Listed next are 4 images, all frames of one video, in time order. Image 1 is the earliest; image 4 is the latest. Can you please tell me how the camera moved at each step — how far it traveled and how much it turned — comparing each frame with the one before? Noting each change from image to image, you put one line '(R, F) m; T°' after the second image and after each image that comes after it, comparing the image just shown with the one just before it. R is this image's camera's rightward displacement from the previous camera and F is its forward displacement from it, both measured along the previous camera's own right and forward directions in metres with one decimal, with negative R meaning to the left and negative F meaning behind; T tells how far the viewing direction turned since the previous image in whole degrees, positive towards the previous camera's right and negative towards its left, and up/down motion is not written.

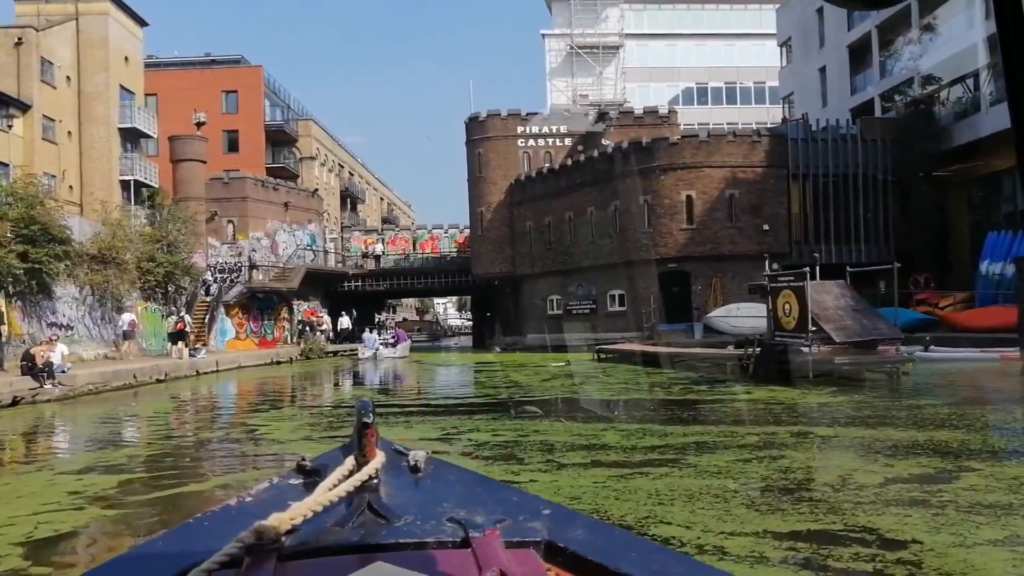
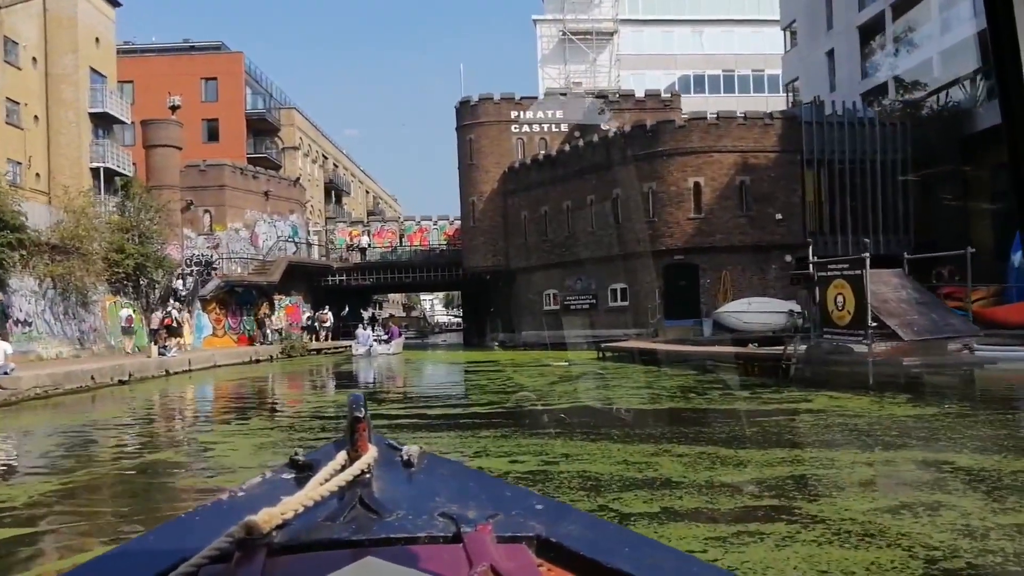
(-0.1, +0.5) m; +1°
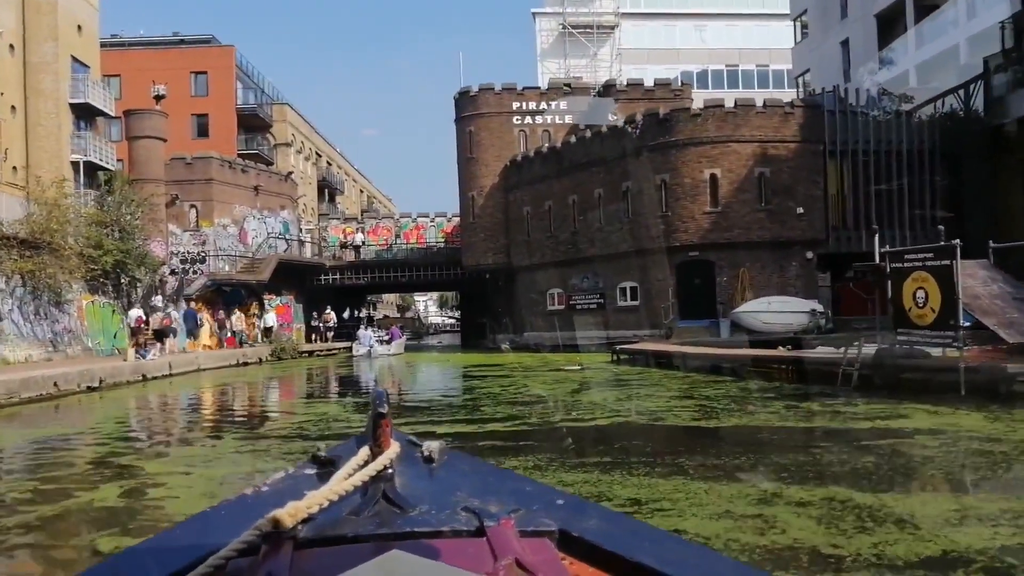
(-0.1, +0.5) m; 0°
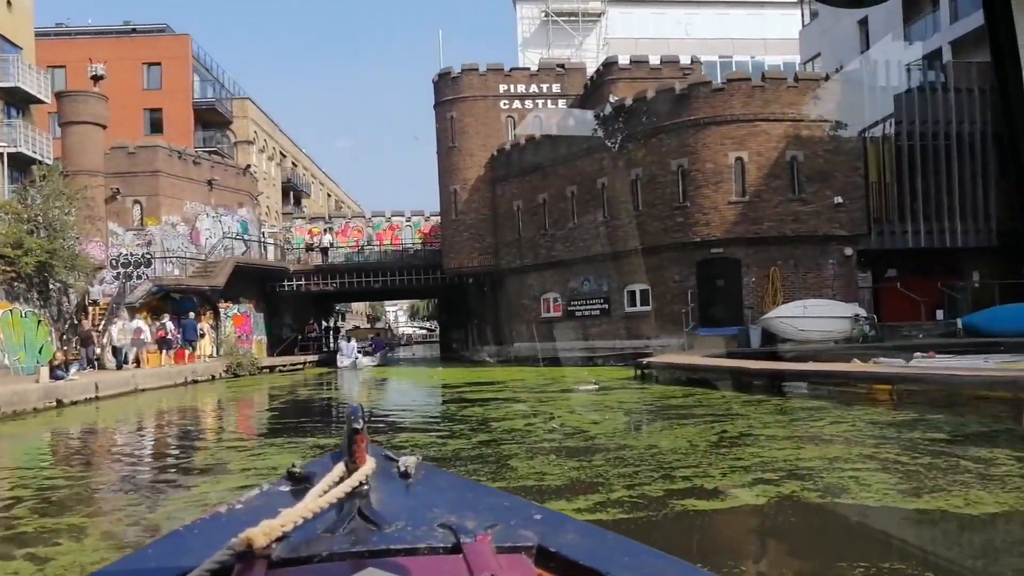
(-0.2, +1.0) m; +2°
